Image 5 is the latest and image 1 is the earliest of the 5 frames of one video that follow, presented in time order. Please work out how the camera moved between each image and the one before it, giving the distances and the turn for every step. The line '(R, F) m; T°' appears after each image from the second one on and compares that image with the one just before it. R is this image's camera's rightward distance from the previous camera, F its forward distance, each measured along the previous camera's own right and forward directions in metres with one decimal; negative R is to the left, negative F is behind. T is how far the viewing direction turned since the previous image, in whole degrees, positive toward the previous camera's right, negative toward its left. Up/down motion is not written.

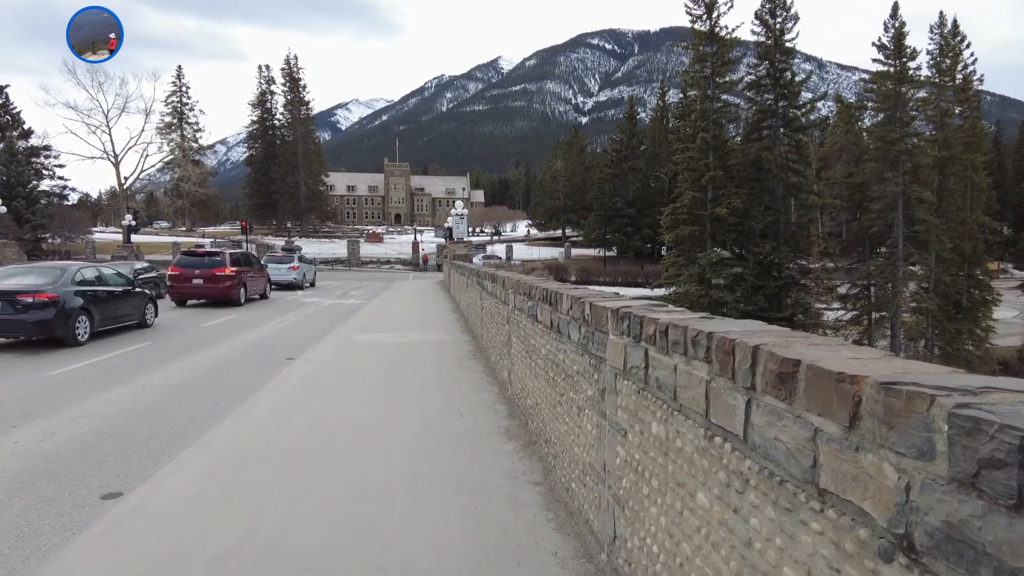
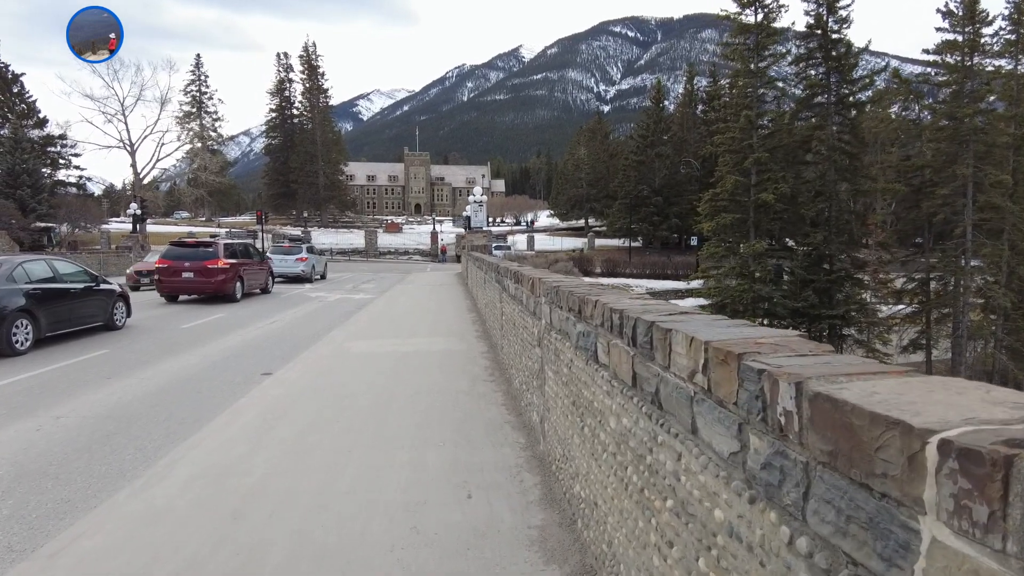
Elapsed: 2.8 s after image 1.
(-0.1, +2.4) m; -2°
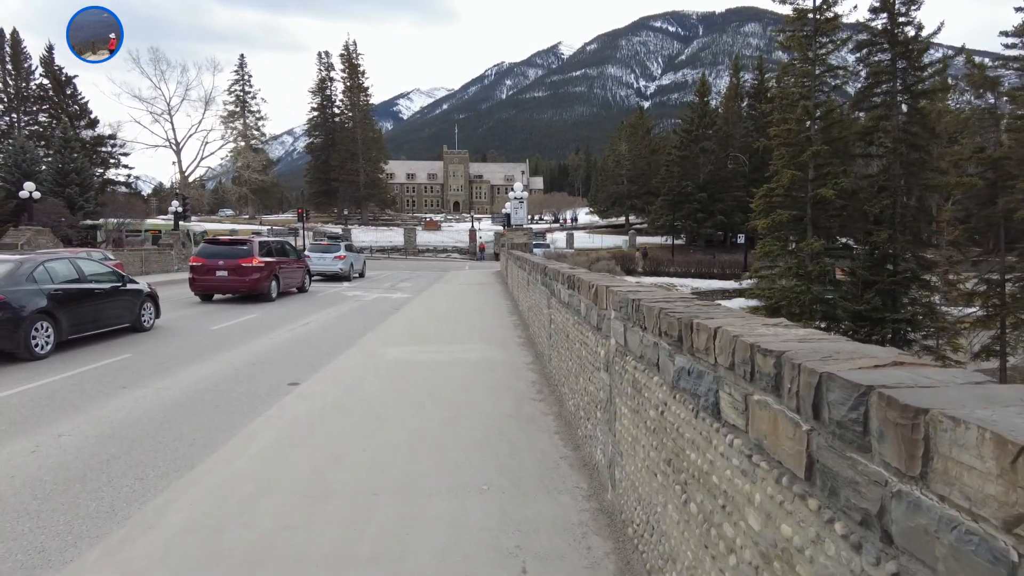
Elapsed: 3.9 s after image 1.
(-0.2, +1.0) m; -3°
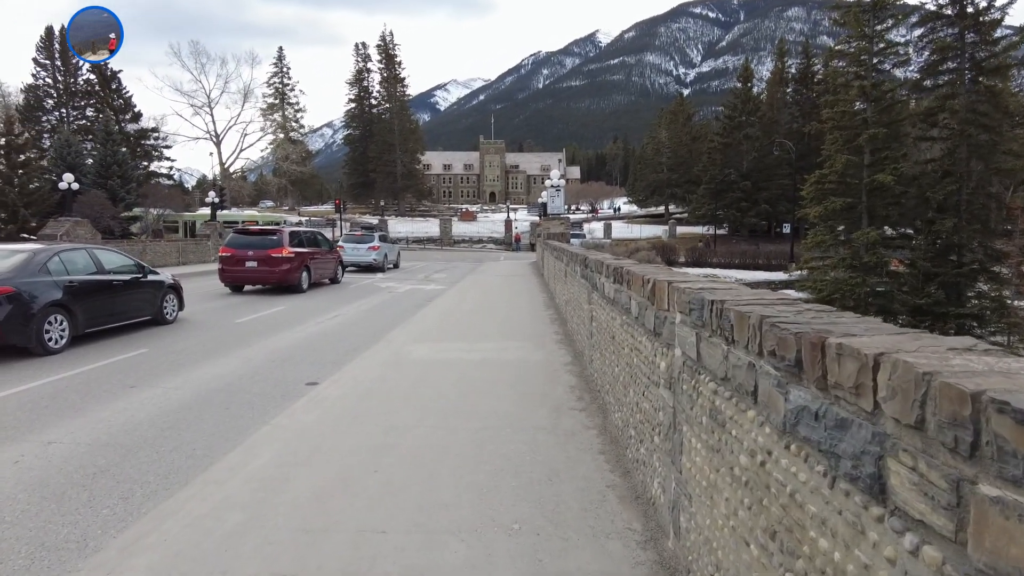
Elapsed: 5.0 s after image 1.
(0.0, +0.8) m; -3°
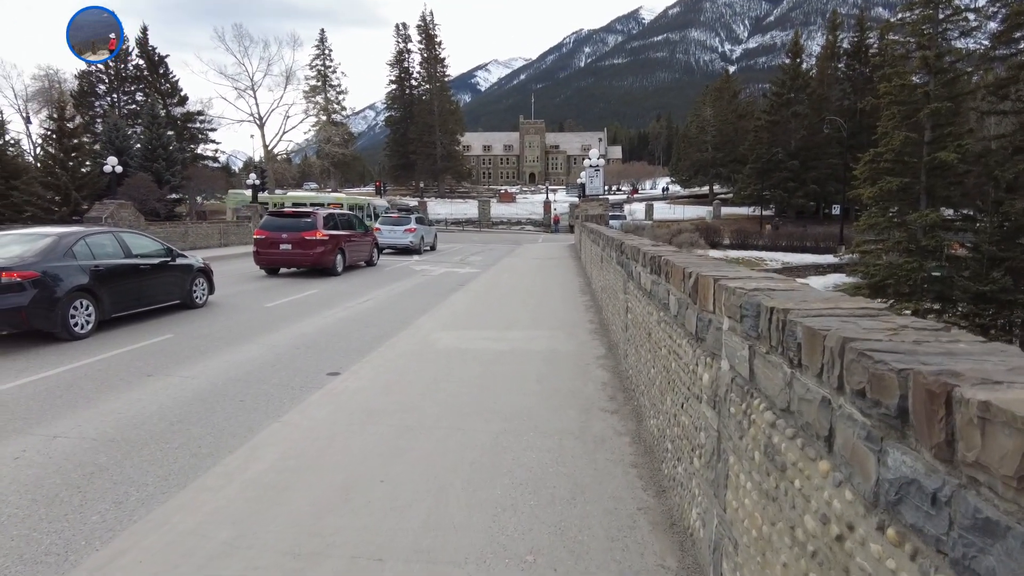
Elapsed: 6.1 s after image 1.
(+0.1, +0.5) m; -3°
